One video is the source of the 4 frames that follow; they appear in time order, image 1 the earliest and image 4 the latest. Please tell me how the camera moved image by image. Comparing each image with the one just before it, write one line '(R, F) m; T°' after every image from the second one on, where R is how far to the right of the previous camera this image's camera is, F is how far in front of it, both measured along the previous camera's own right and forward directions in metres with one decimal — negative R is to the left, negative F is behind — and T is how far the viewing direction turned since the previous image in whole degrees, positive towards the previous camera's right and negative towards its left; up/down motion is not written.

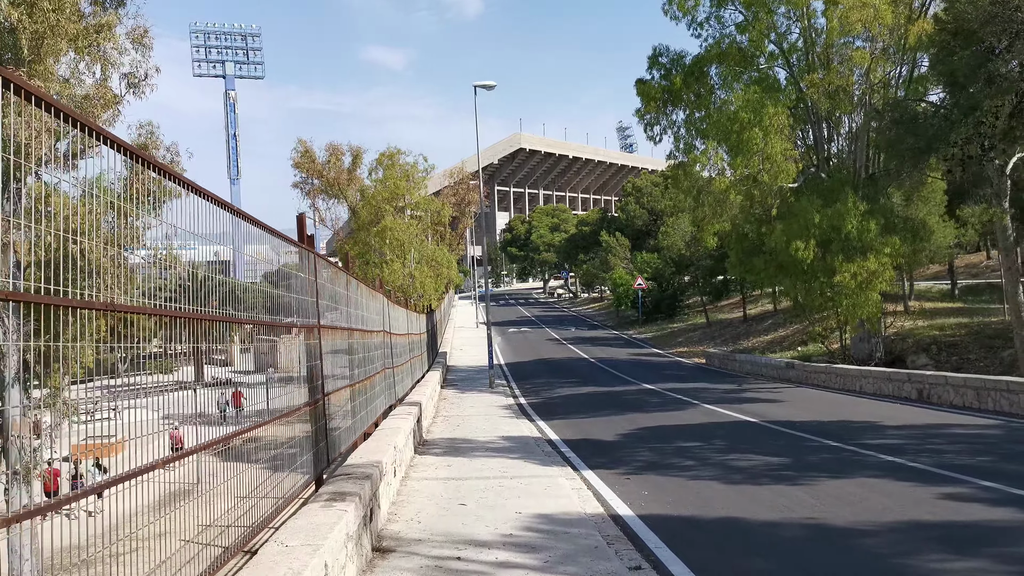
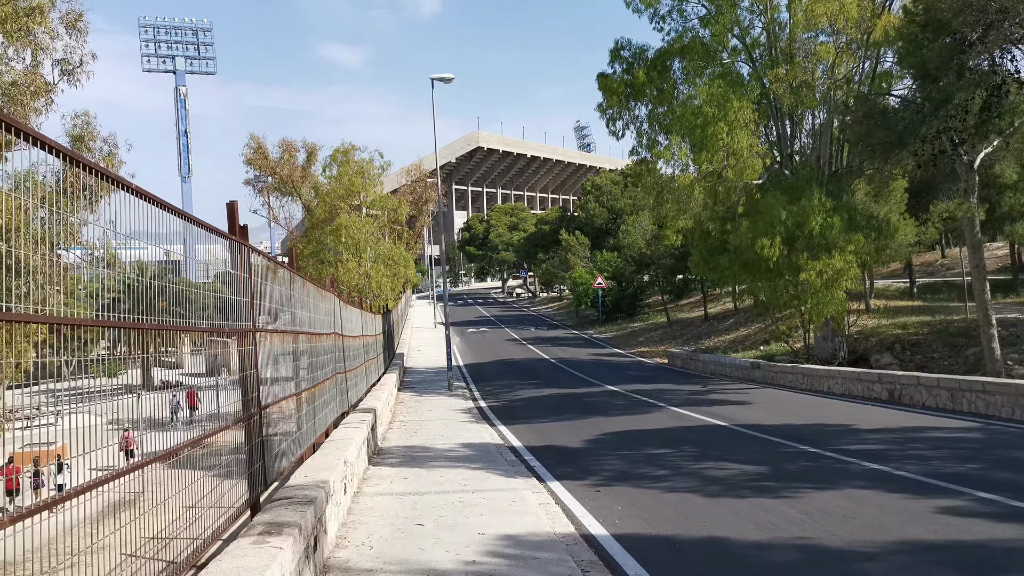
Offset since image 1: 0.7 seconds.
(0.0, +0.7) m; +3°
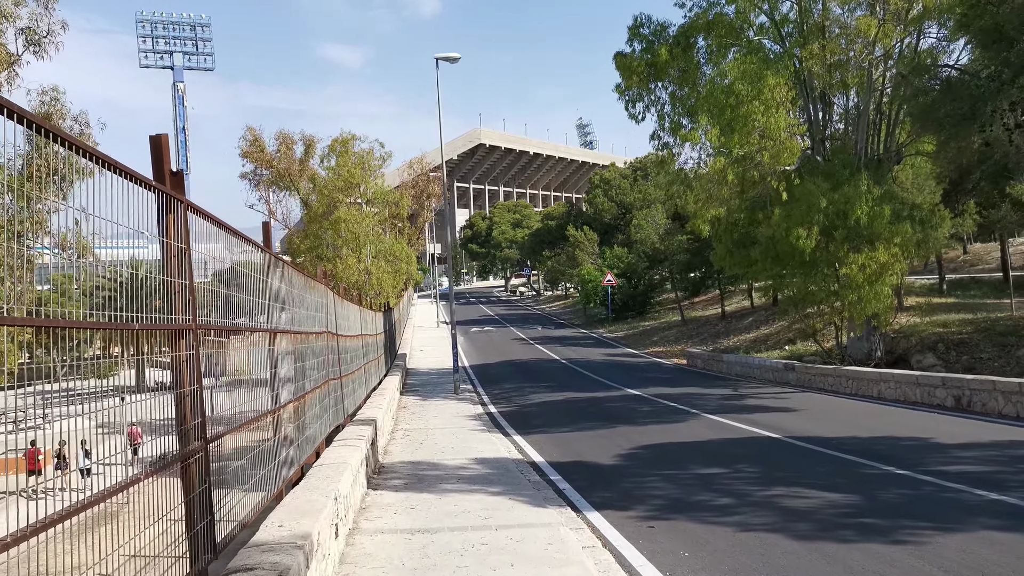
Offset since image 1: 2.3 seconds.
(-0.3, +1.6) m; 0°
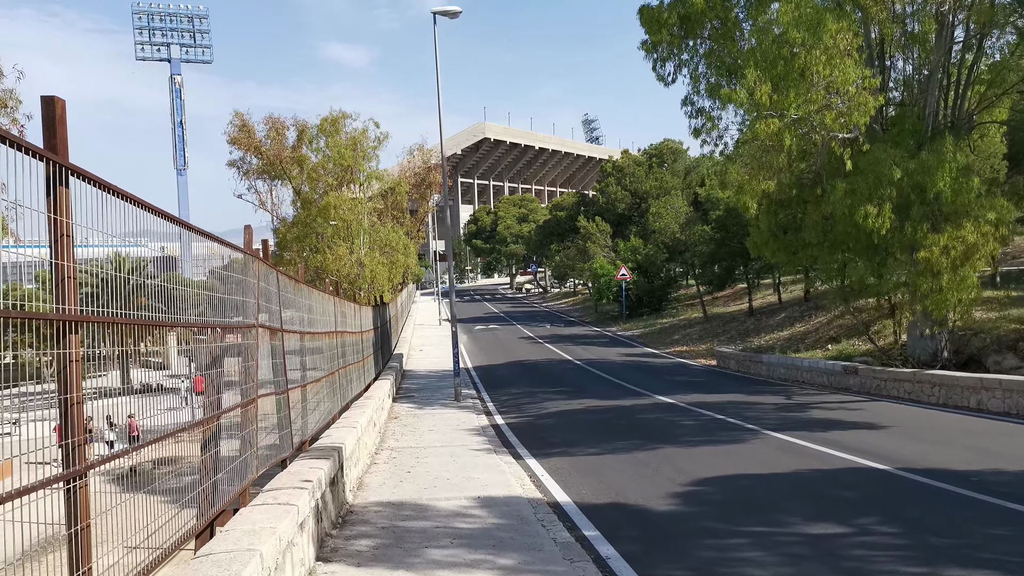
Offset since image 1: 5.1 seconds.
(-0.1, +2.8) m; 0°
